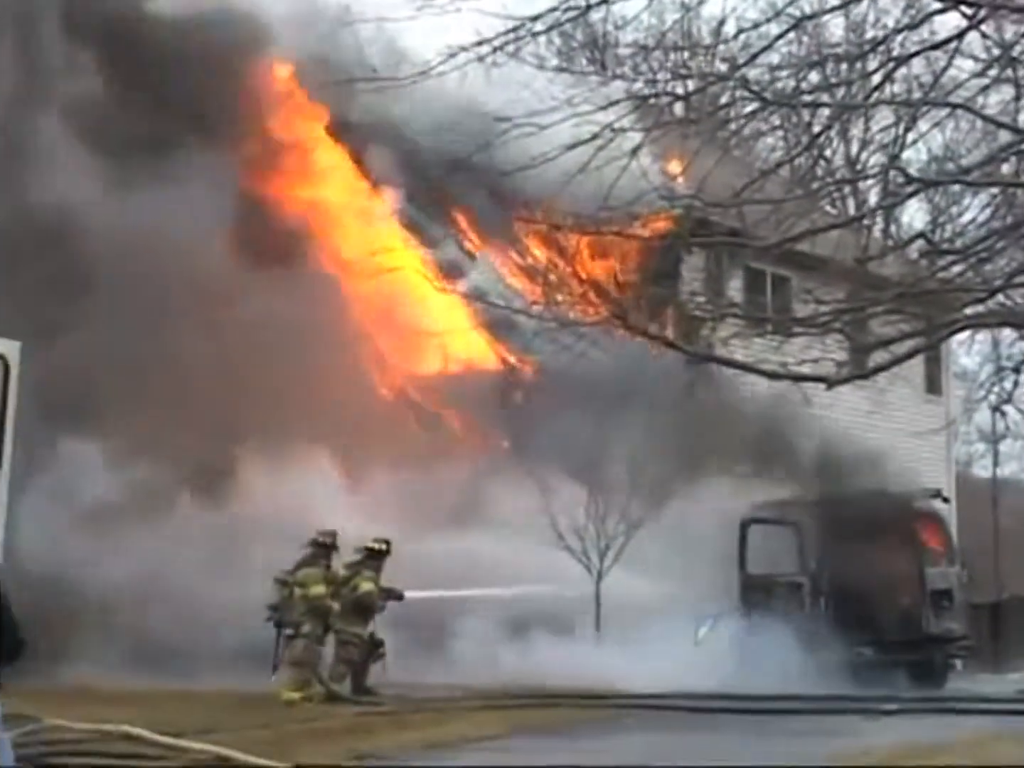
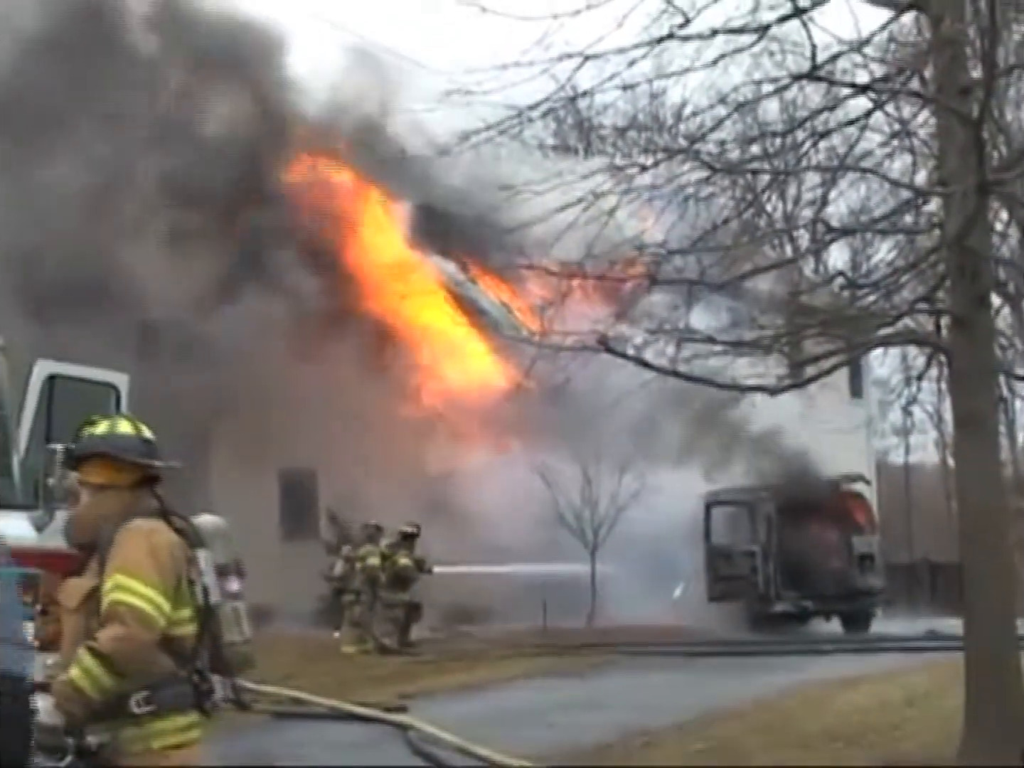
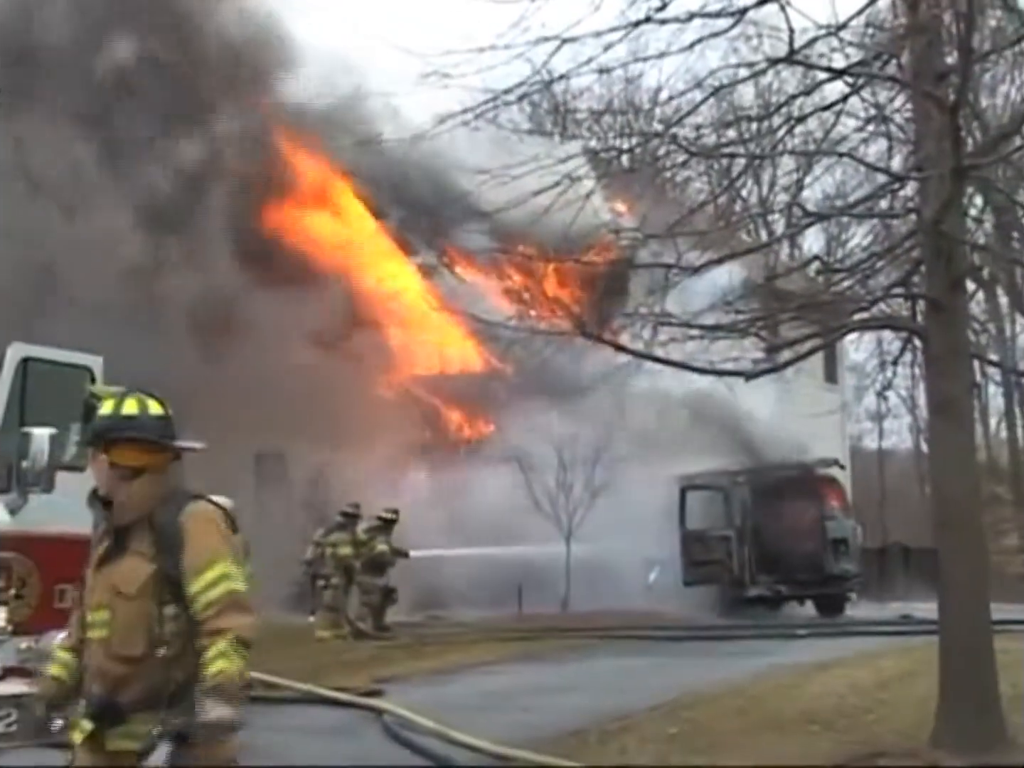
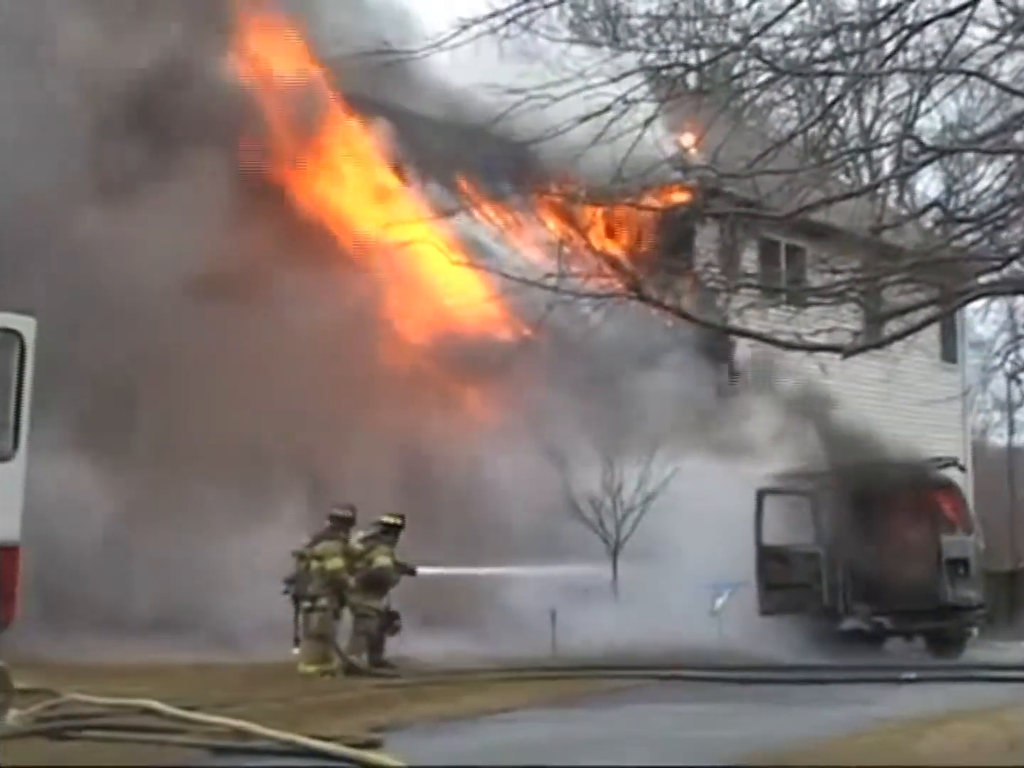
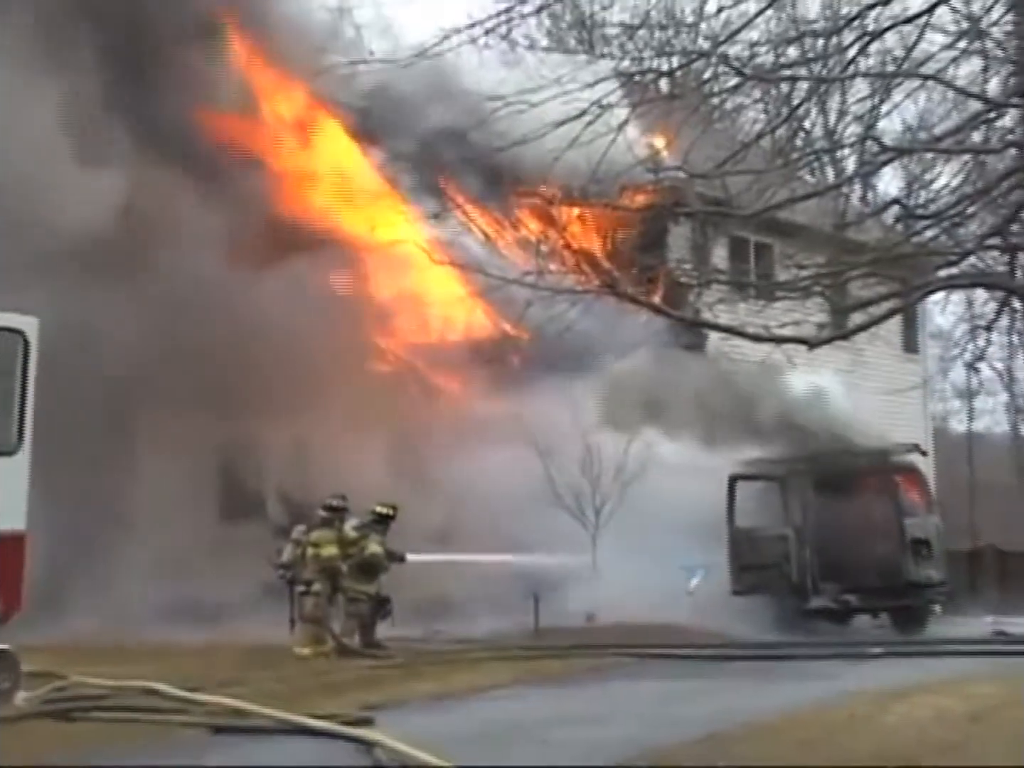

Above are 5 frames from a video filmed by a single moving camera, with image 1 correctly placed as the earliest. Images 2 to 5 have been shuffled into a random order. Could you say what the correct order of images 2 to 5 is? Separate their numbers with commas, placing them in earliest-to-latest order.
4, 5, 3, 2
